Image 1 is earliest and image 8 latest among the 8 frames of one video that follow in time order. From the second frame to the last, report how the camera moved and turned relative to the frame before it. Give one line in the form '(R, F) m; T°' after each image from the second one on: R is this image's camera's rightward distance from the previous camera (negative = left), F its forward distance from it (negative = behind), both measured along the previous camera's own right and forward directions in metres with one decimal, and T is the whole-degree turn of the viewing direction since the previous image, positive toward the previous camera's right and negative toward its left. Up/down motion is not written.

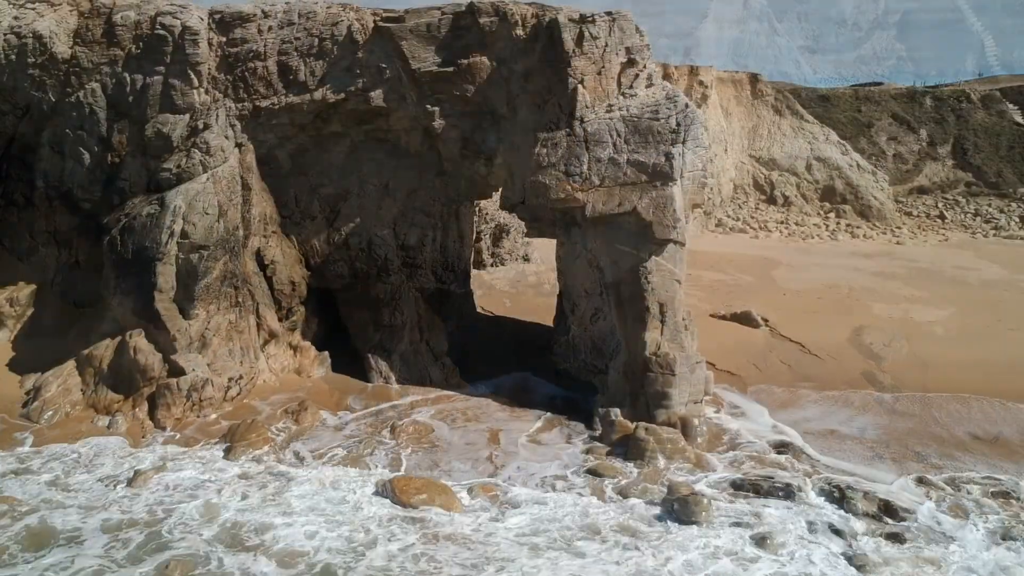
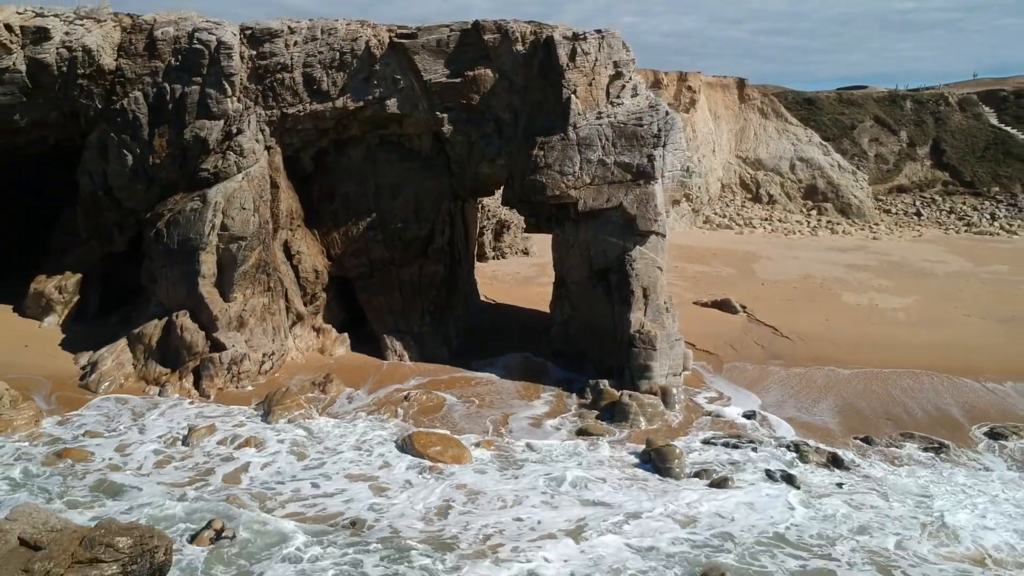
(0.0, -1.1) m; 0°
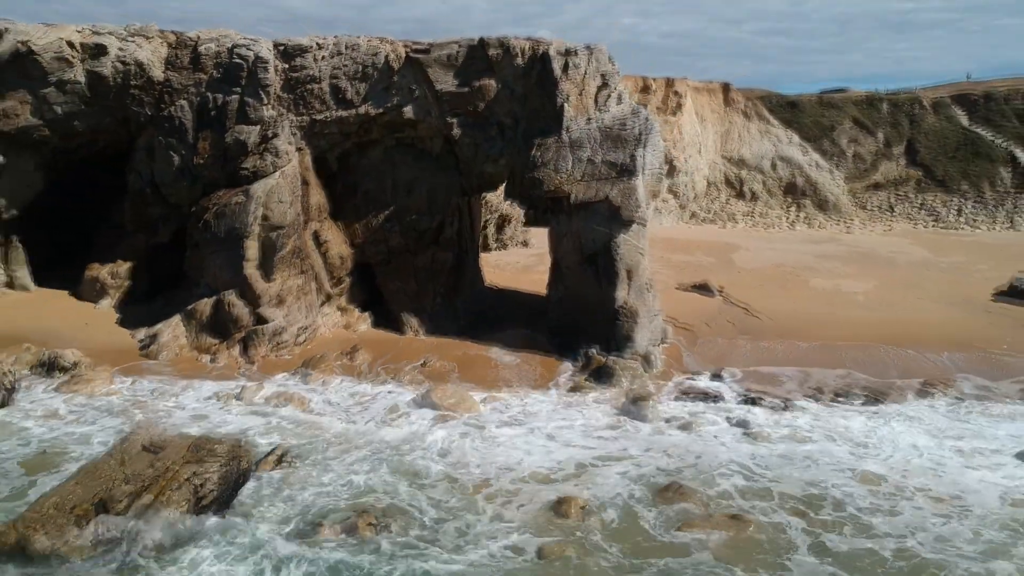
(0.0, -1.5) m; 0°
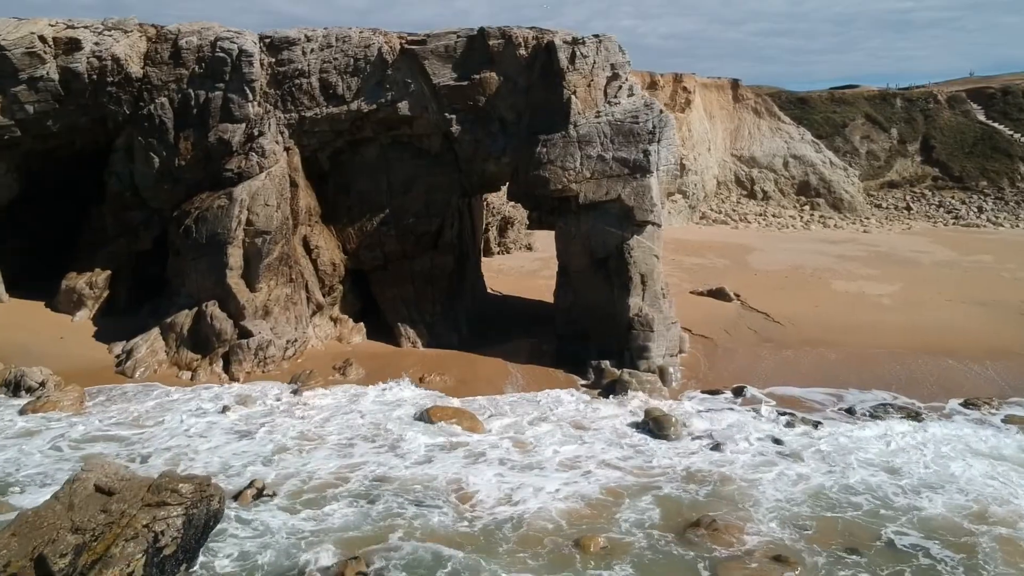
(0.0, +0.8) m; 0°
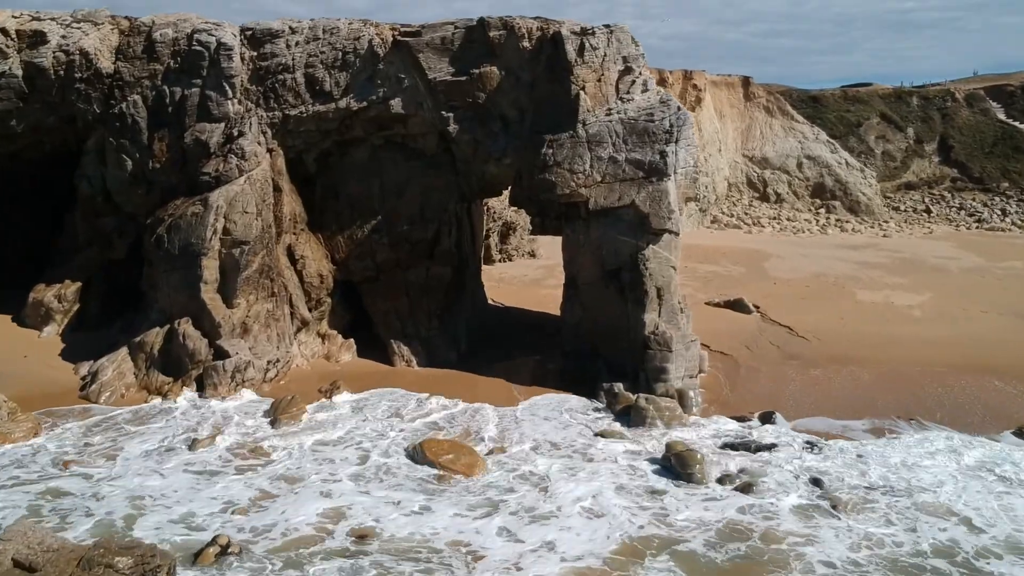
(0.0, +0.9) m; 0°
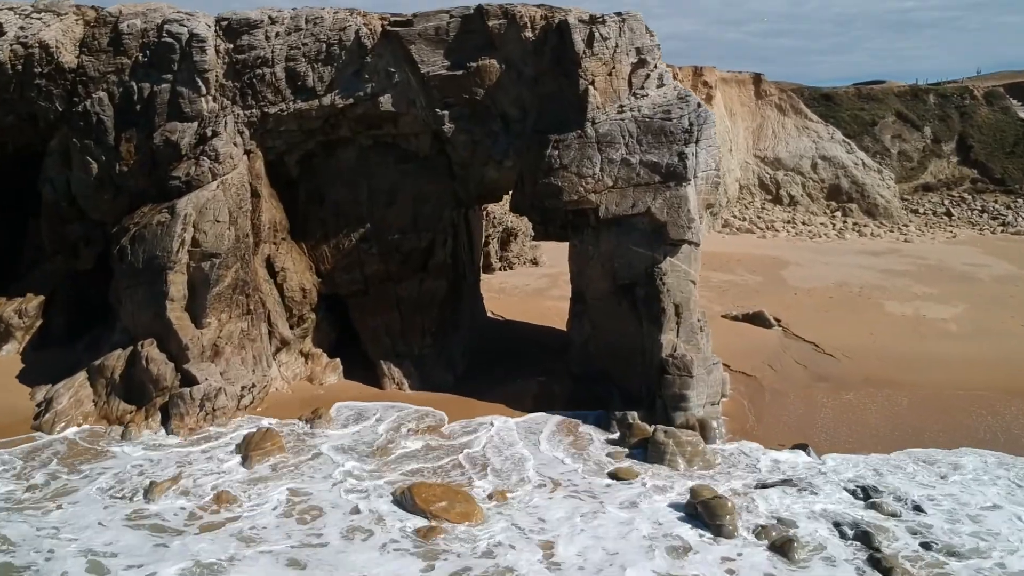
(0.0, +0.9) m; 0°
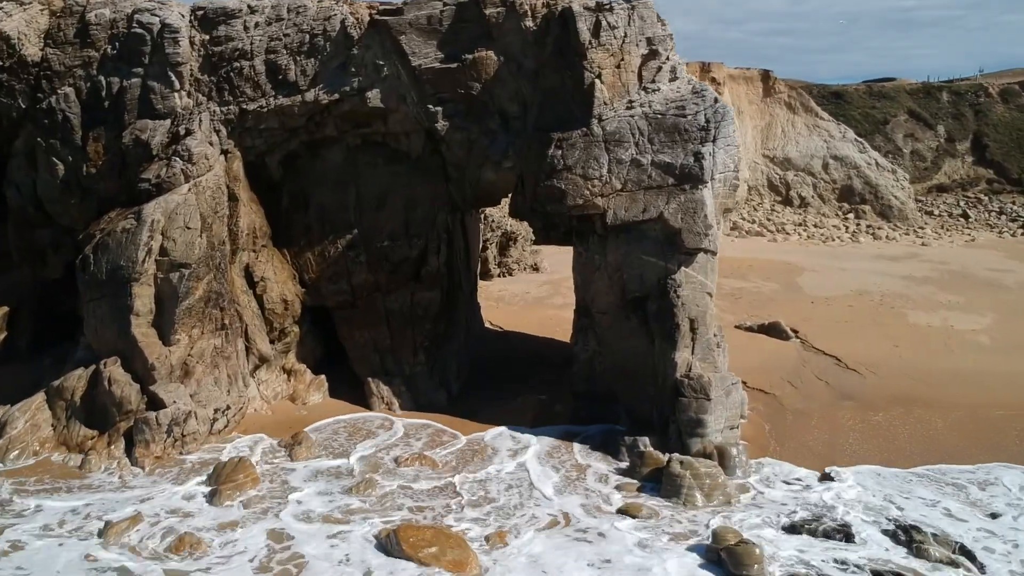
(0.0, +0.7) m; 0°
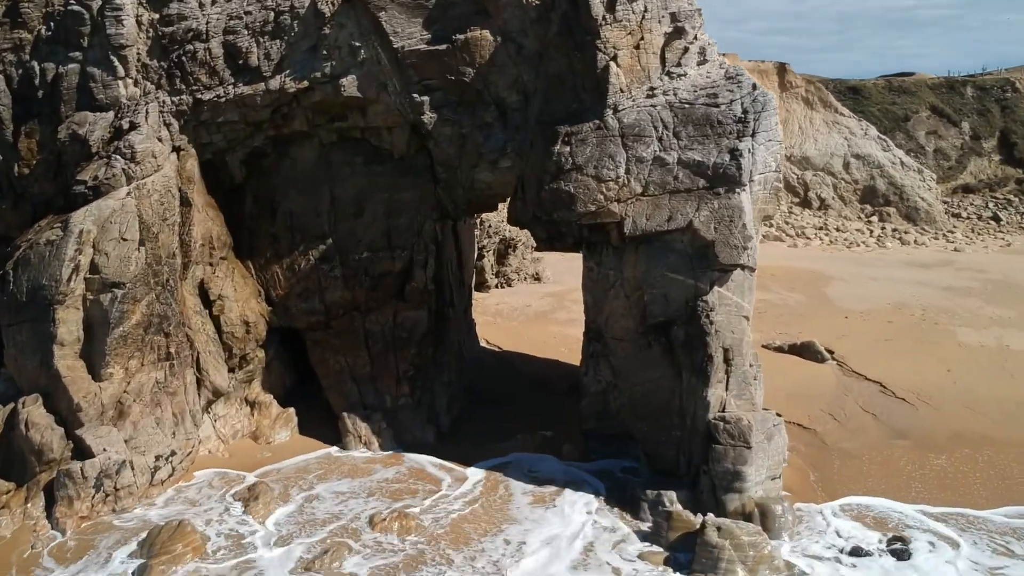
(0.0, +1.2) m; 0°
